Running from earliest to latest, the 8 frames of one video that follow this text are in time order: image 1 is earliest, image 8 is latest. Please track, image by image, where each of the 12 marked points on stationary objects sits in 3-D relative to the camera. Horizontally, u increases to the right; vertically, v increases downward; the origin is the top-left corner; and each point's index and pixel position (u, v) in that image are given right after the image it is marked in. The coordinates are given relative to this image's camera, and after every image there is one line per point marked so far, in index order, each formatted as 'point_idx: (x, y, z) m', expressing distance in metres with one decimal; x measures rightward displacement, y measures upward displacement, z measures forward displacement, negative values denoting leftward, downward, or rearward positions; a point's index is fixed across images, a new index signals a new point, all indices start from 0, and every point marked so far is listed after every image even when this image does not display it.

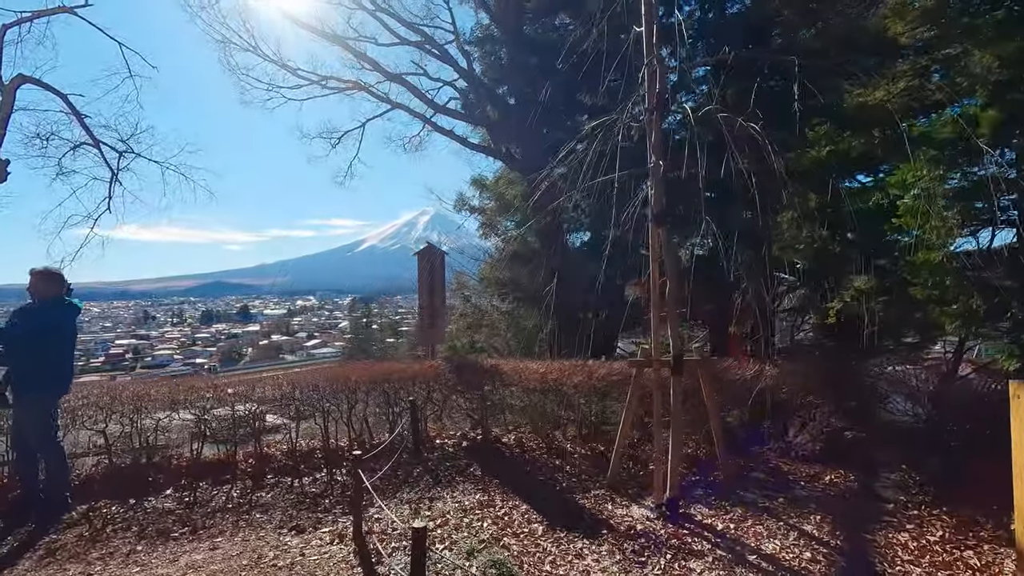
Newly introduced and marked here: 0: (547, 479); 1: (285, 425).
0: (+0.4, -2.1, +5.9) m
1: (-2.9, -1.7, +6.9) m
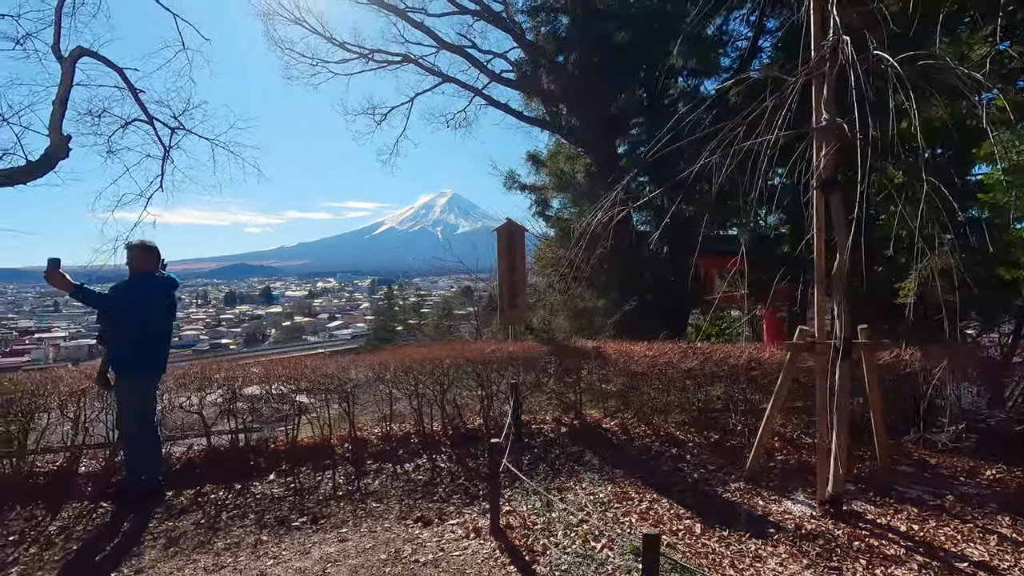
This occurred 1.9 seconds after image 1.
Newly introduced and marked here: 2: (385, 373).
0: (+1.6, -1.8, +5.5) m
1: (-1.7, -1.5, +6.6) m
2: (-1.6, -1.0, +6.5) m
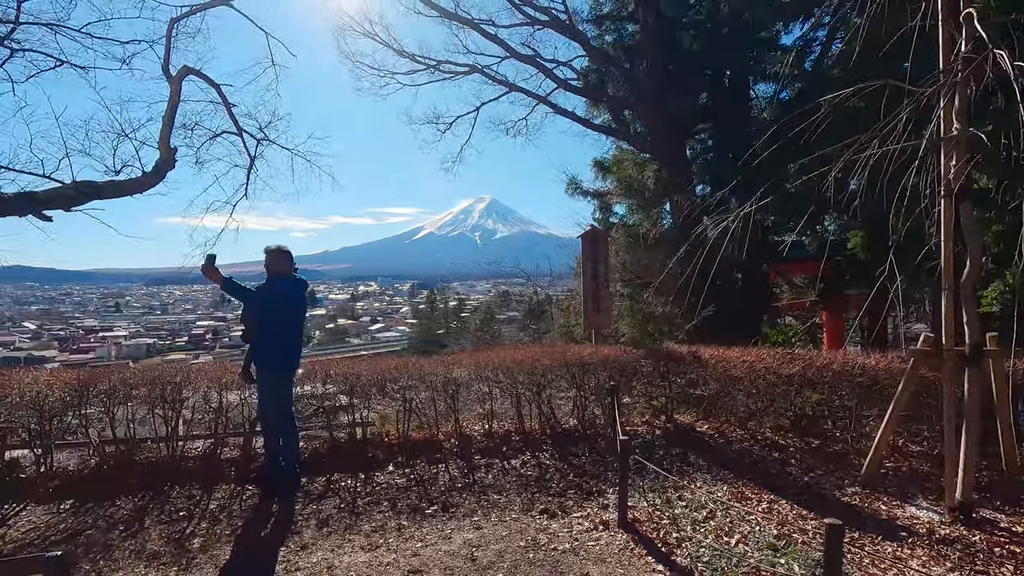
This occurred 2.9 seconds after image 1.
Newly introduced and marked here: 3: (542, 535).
0: (+2.8, -1.9, +5.5) m
1: (-0.4, -1.5, +6.9) m
2: (-0.4, -1.1, +6.8) m
3: (+0.3, -2.0, +4.4) m
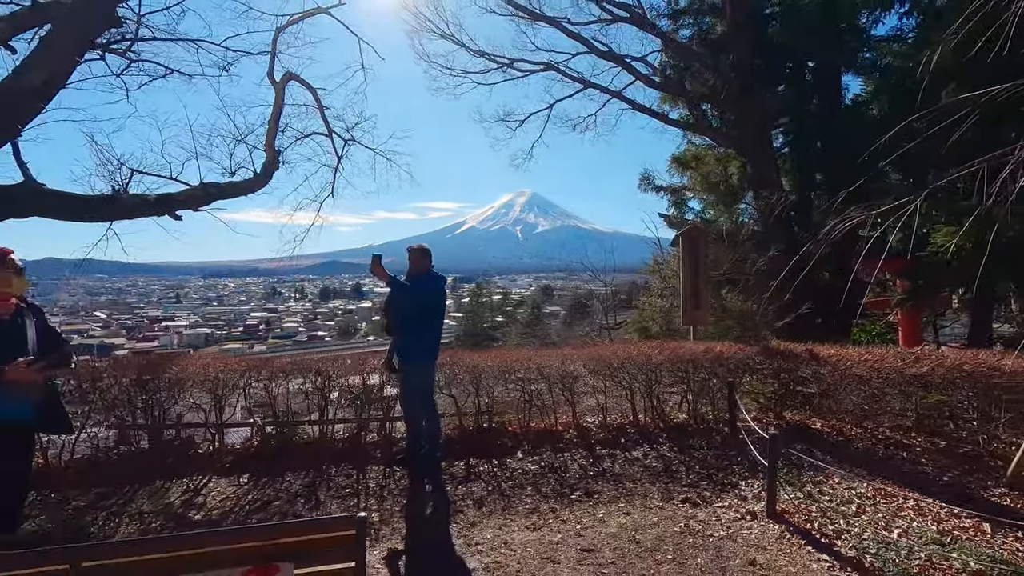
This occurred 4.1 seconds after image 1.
0: (+4.2, -1.9, +5.6) m
1: (+1.1, -1.5, +7.2) m
2: (+1.2, -1.1, +7.1) m
3: (+1.6, -2.0, +4.7) m
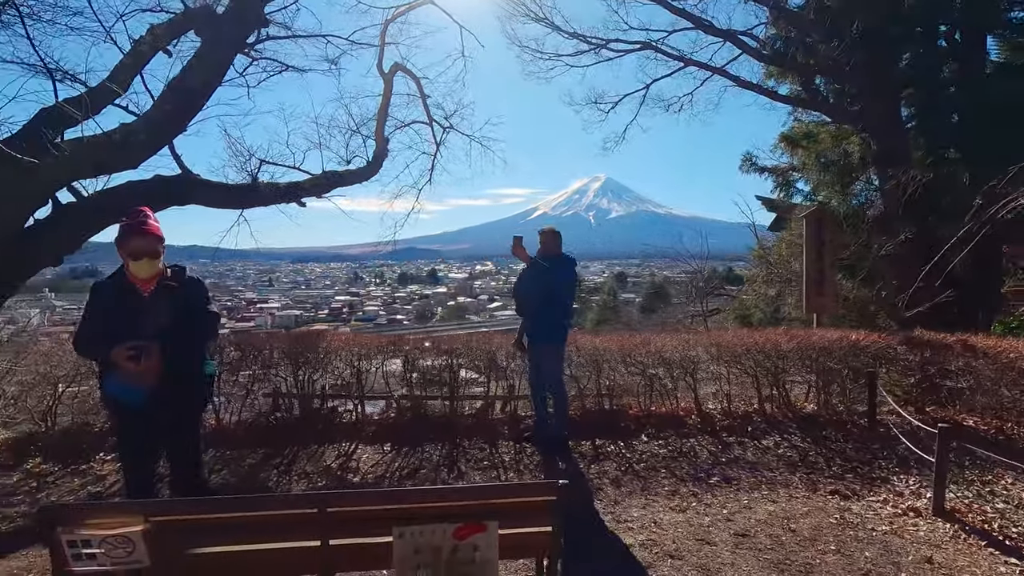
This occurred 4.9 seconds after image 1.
0: (+5.5, -1.8, +5.0) m
1: (+2.7, -1.2, +7.0) m
2: (+2.7, -0.8, +6.9) m
3: (+2.8, -1.9, +4.5) m
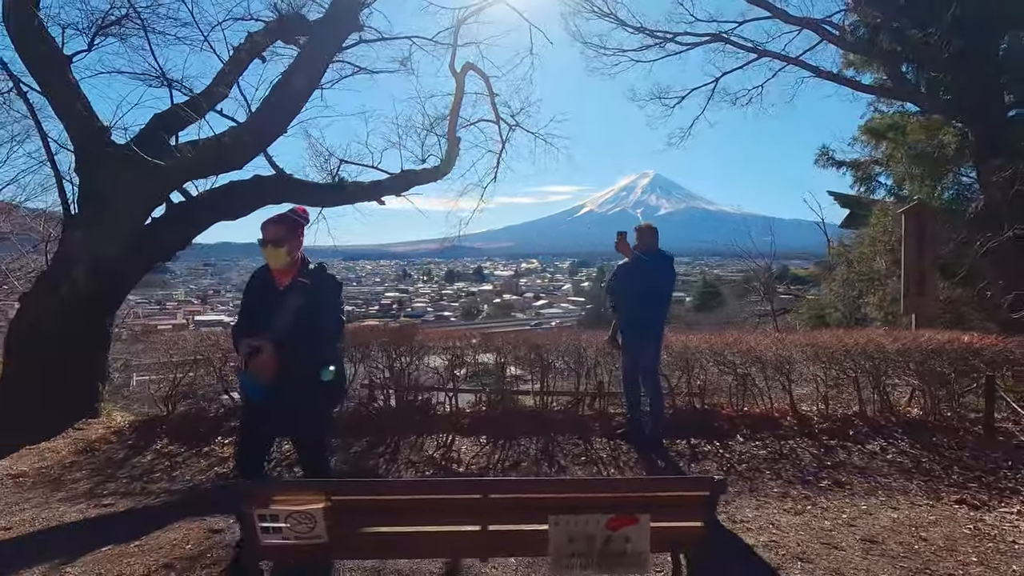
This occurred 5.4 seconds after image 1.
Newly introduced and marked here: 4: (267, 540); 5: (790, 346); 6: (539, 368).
0: (+6.4, -1.8, +4.5) m
1: (+3.8, -1.2, +6.8) m
2: (+3.9, -0.8, +6.6) m
3: (+3.7, -1.9, +4.2) m
4: (-1.2, -1.2, +2.6) m
5: (+3.5, -0.7, +6.7) m
6: (+0.3, -1.0, +6.6) m
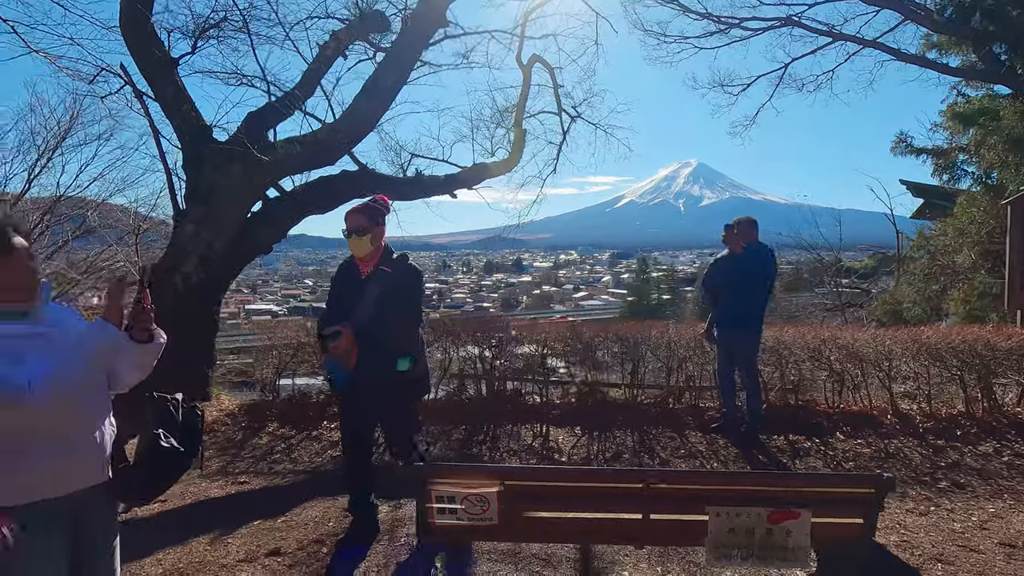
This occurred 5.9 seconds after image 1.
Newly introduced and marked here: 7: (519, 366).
0: (+7.4, -1.8, +4.1) m
1: (+4.9, -1.2, +6.5) m
2: (+5.0, -0.8, +6.4) m
3: (+4.6, -1.8, +4.0) m
4: (-0.4, -1.2, +2.7) m
5: (+4.6, -0.7, +6.5) m
6: (+1.4, -0.9, +6.6) m
7: (+0.1, -1.0, +6.7) m
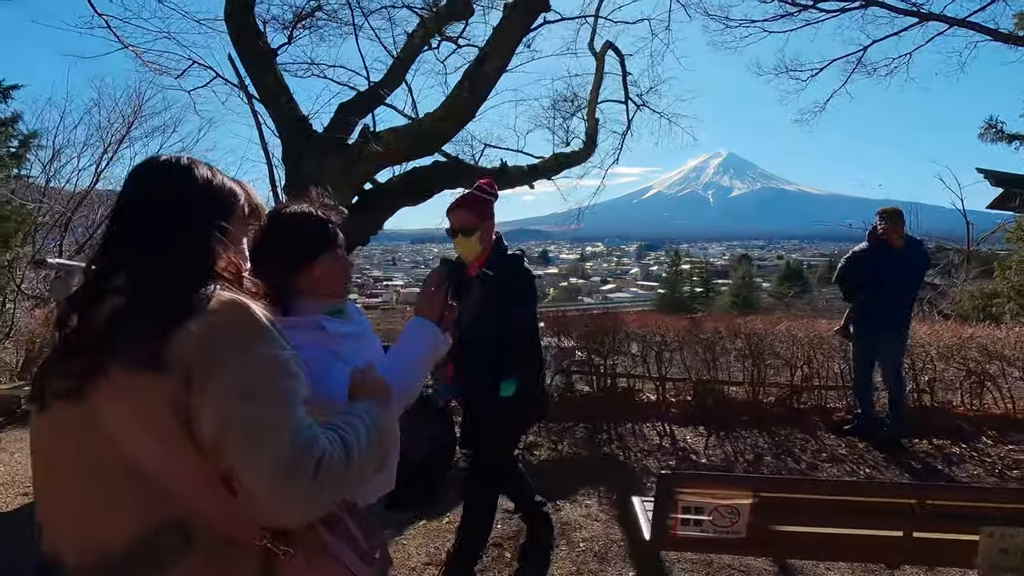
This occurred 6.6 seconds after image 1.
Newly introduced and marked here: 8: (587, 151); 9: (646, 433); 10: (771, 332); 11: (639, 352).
0: (+8.6, -1.7, +3.6) m
1: (+6.3, -1.1, +6.1) m
2: (+6.3, -0.7, +6.0) m
3: (+5.9, -1.8, +3.6) m
4: (+0.8, -1.2, +2.6) m
5: (+6.0, -0.6, +6.0) m
6: (+2.8, -0.8, +6.4) m
7: (+1.5, -0.9, +6.5) m
8: (+1.6, +3.0, +11.7) m
9: (+1.4, -1.6, +5.8) m
10: (+3.1, -0.5, +6.4) m
11: (+1.5, -0.8, +6.5) m
